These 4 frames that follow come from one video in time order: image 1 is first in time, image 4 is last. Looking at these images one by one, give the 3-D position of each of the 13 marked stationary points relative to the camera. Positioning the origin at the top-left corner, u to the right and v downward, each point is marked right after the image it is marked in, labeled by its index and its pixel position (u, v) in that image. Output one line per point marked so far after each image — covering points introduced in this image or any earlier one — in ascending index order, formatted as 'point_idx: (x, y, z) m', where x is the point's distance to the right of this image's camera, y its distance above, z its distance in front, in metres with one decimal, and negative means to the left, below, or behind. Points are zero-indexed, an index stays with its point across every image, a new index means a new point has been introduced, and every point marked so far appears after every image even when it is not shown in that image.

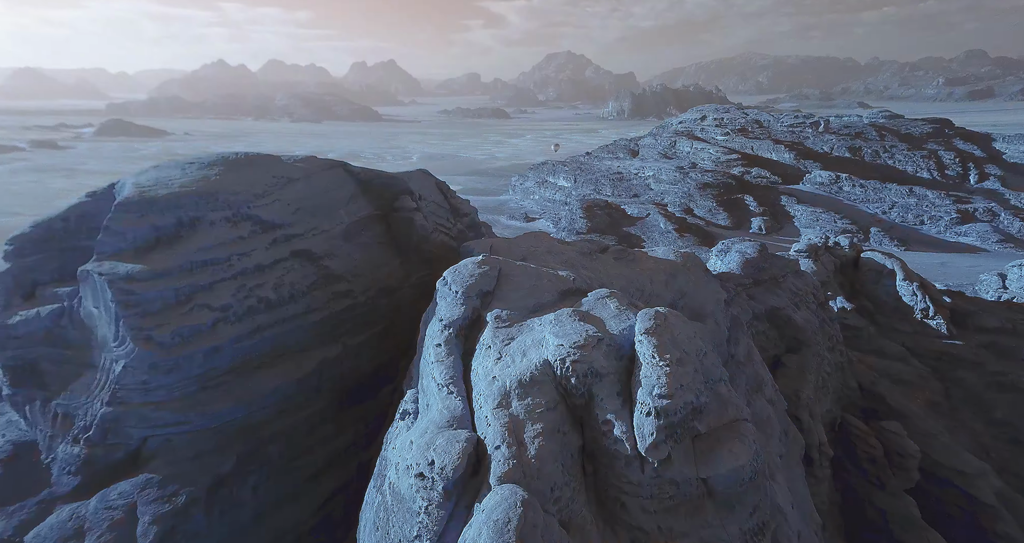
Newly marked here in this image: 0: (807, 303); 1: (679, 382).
0: (+5.2, -0.6, +10.2) m
1: (+1.2, -0.8, +4.0) m
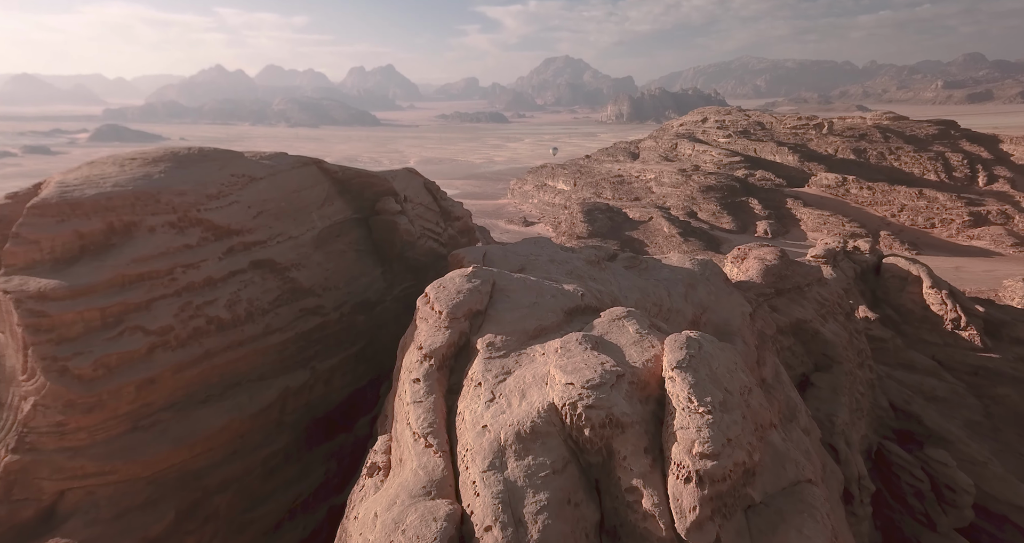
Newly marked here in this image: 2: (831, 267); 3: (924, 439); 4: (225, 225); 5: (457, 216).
0: (+5.2, -0.7, +9.2) m
1: (+1.1, -0.9, +3.1) m
2: (+6.3, +0.1, +11.4) m
3: (+5.9, -2.4, +8.4) m
4: (-2.7, +0.4, +5.5) m
5: (-0.8, +0.8, +8.5) m
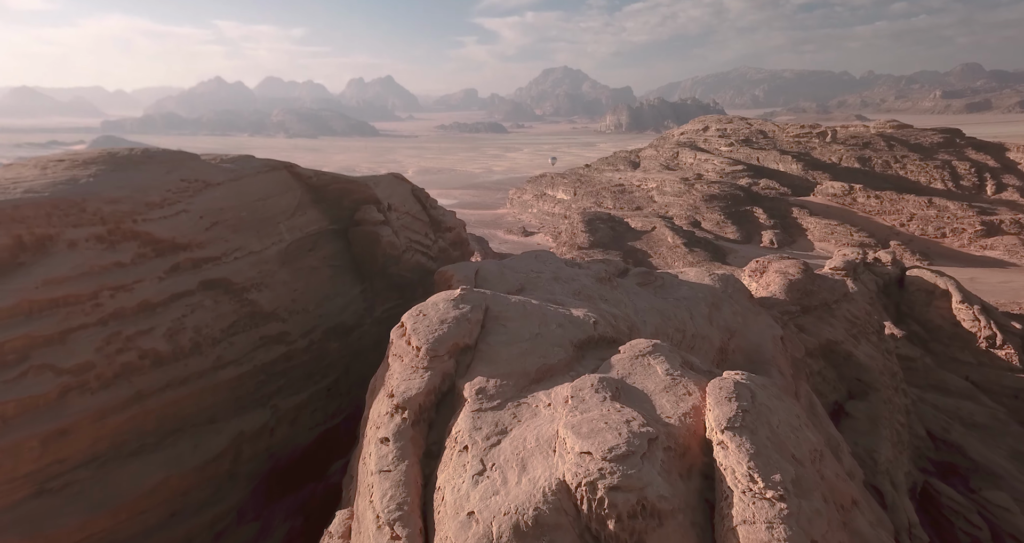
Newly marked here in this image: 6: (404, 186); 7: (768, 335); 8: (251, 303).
0: (+5.1, -0.9, +8.4) m
1: (+1.1, -1.0, +2.2) m
2: (+6.2, -0.2, +10.5) m
3: (+5.9, -2.6, +7.5) m
4: (-2.7, +0.3, +4.6) m
5: (-0.8, +0.6, +7.7) m
6: (-1.4, +1.1, +7.3) m
7: (+2.6, -0.7, +5.9) m
8: (-2.3, -0.3, +5.0) m
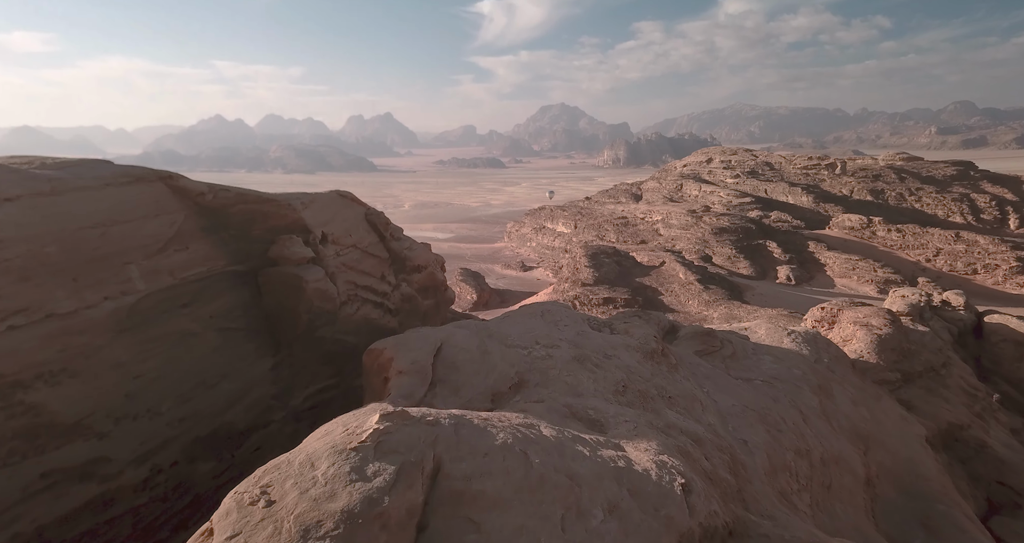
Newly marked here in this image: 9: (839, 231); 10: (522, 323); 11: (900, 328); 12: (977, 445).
0: (+5.1, -1.5, +6.1) m
1: (+1.1, -1.2, 0.0) m
2: (+6.2, -0.9, +8.3) m
3: (+5.9, -3.1, +5.1) m
4: (-2.8, -0.1, +2.4) m
5: (-0.9, 0.0, +5.5) m
6: (-1.4, +0.6, +5.1) m
7: (+2.6, -1.1, +3.7) m
8: (-2.3, -0.7, +2.8) m
9: (+11.2, +1.4, +19.0) m
10: (+0.1, -0.3, +3.5) m
11: (+4.3, -0.6, +6.4) m
12: (+4.5, -1.6, +5.5) m
